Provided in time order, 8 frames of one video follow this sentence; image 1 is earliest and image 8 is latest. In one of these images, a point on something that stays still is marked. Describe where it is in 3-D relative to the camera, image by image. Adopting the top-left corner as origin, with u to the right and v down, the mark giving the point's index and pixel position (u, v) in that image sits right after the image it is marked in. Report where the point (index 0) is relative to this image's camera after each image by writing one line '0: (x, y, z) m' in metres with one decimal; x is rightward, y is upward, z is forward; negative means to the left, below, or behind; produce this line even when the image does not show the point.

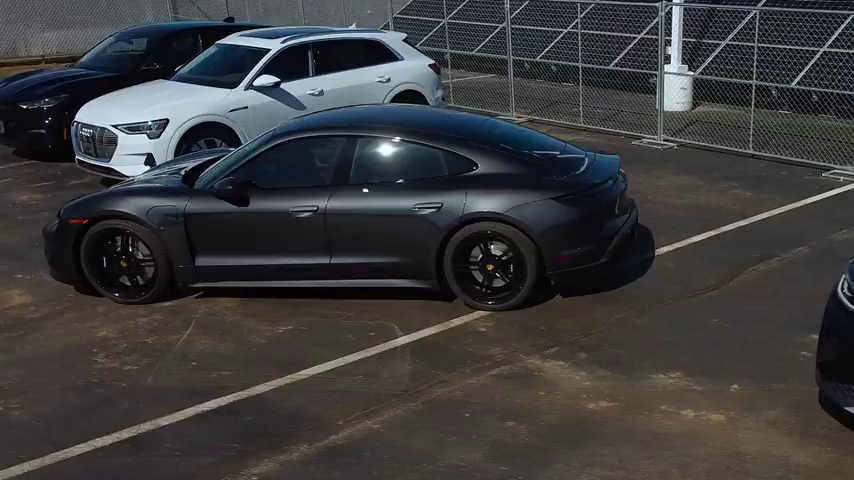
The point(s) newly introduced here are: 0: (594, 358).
0: (+1.1, -0.8, +5.8) m
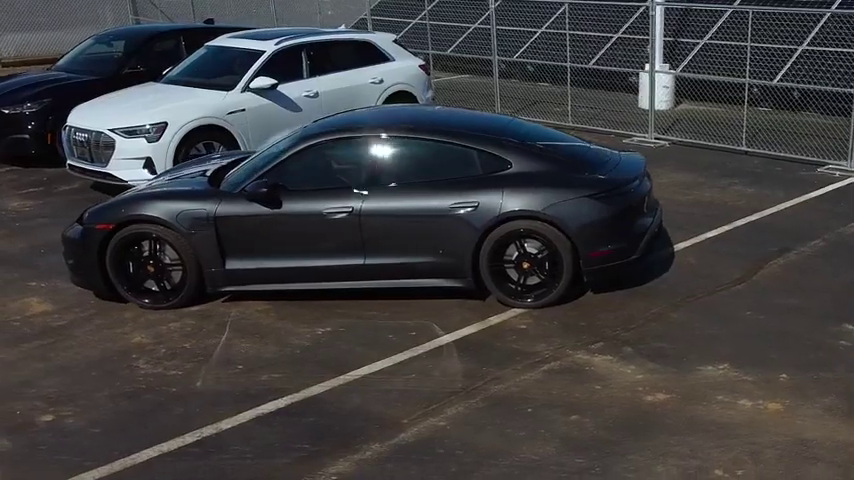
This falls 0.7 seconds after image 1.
0: (+1.4, -0.7, +5.9) m
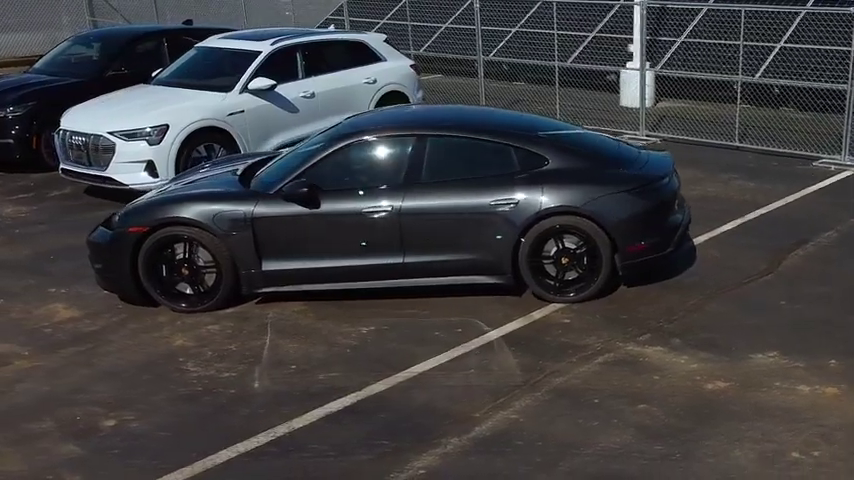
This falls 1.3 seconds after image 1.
0: (+1.8, -0.7, +6.0) m
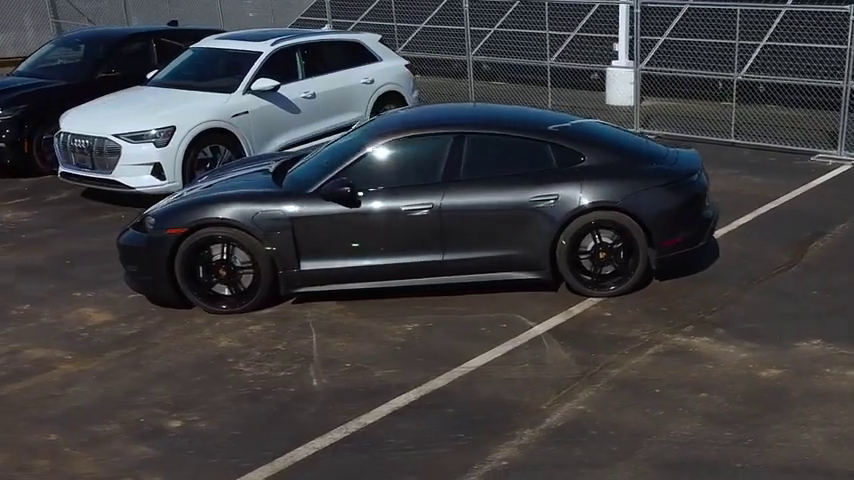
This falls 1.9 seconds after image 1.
0: (+2.1, -0.6, +6.2) m
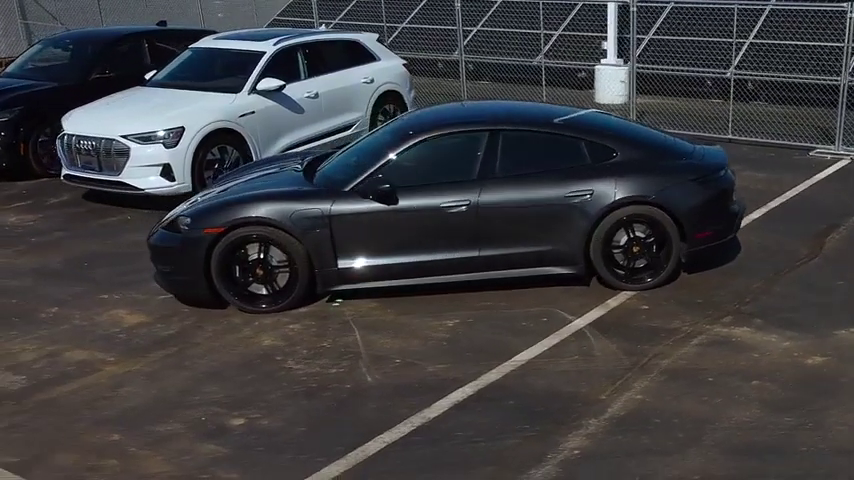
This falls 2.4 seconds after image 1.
0: (+2.5, -0.6, +6.4) m
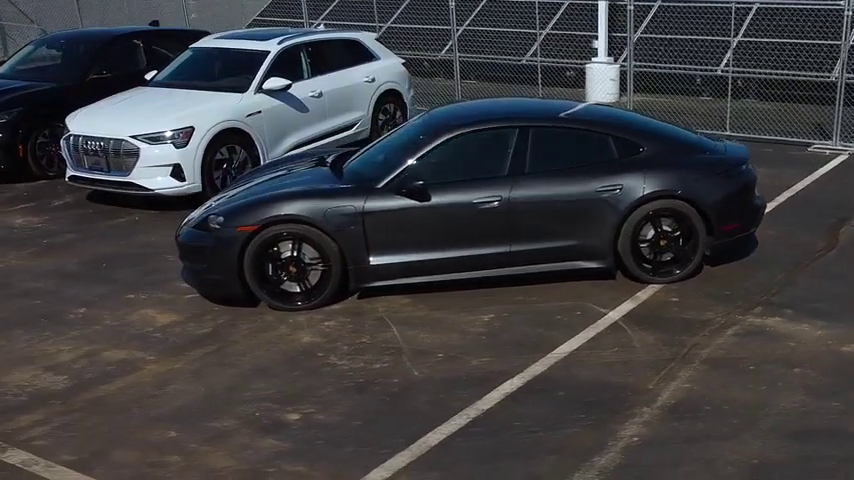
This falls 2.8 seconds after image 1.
0: (+2.7, -0.5, +6.6) m
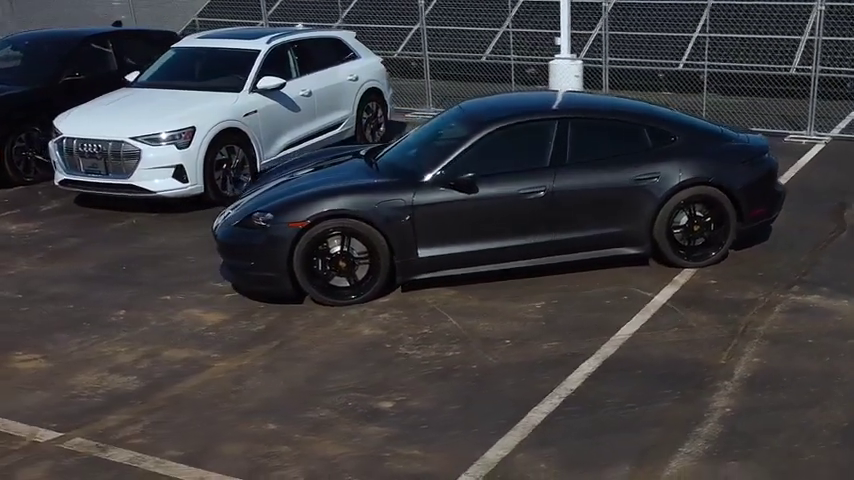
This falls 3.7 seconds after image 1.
0: (+3.2, -0.4, +7.0) m
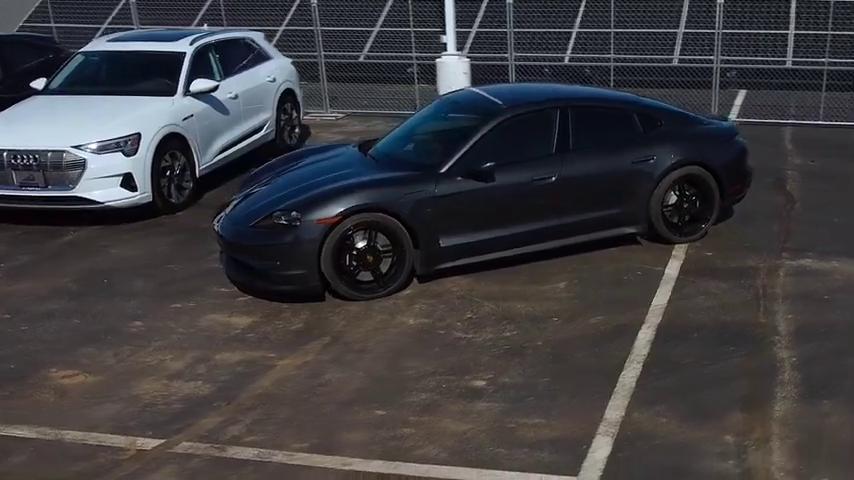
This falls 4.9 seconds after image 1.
0: (+3.4, -0.1, +7.9) m
